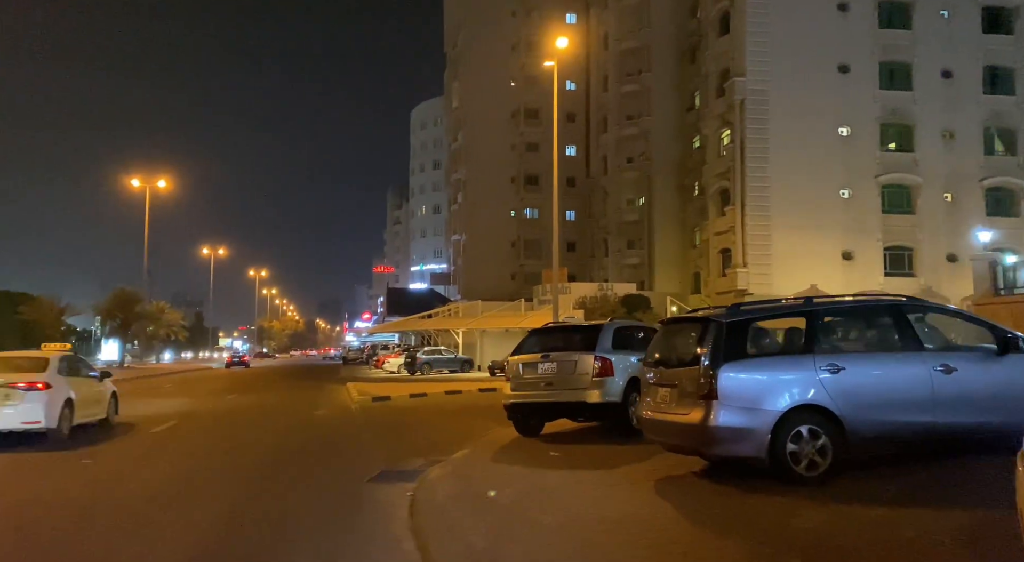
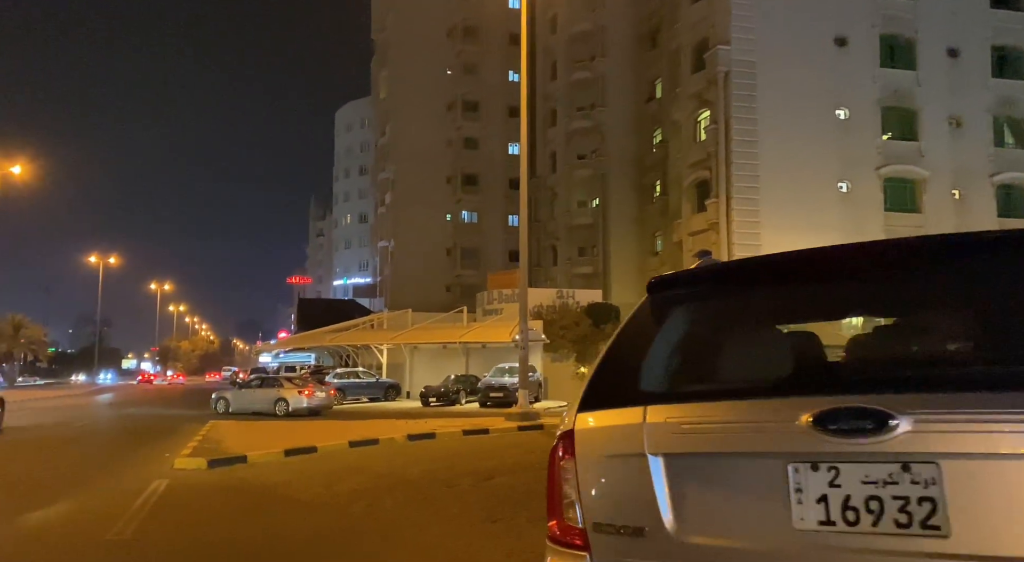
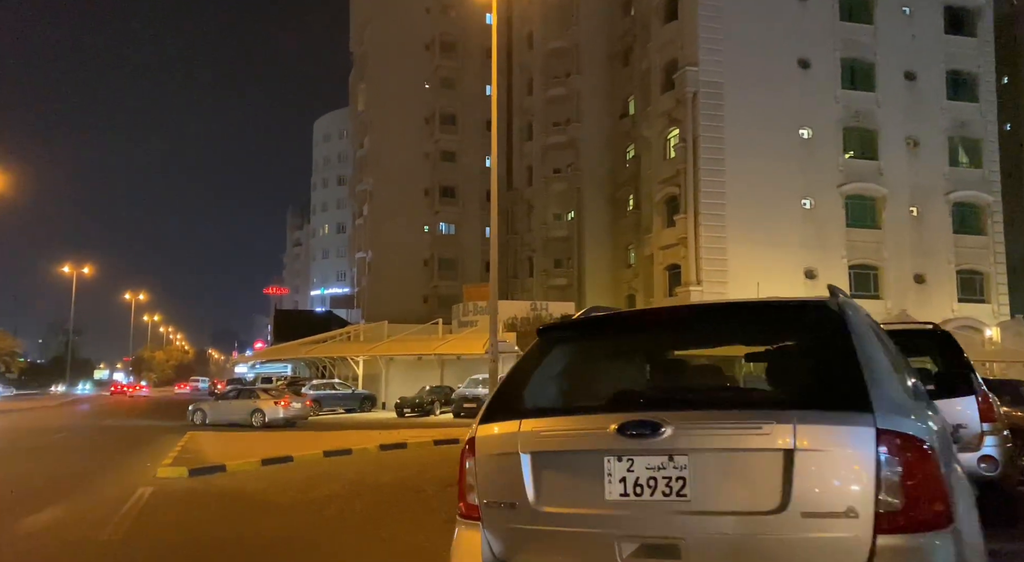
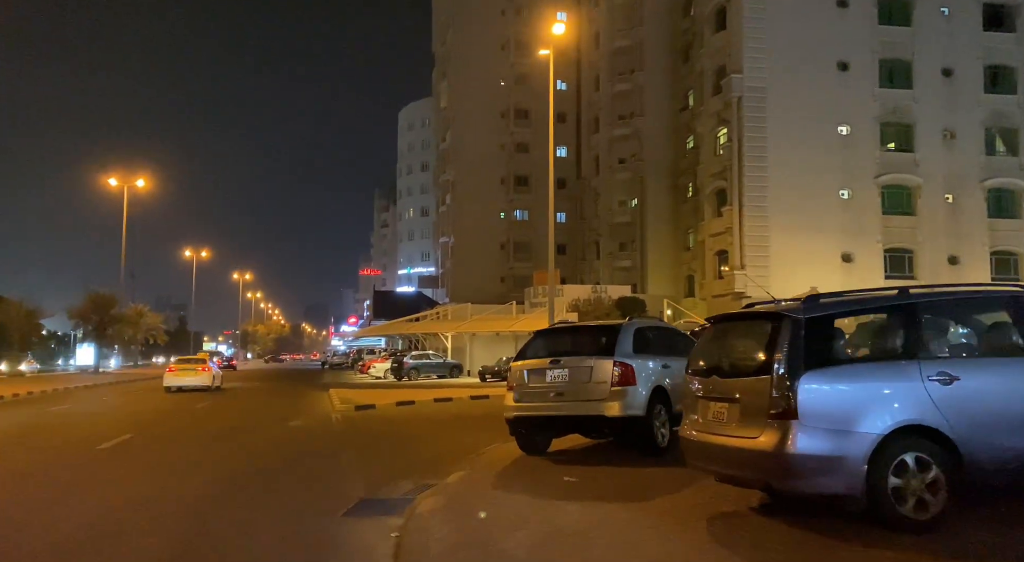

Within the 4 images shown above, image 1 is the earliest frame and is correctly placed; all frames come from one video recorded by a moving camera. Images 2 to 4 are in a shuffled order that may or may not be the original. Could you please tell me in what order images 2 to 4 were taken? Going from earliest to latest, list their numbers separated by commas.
4, 3, 2
